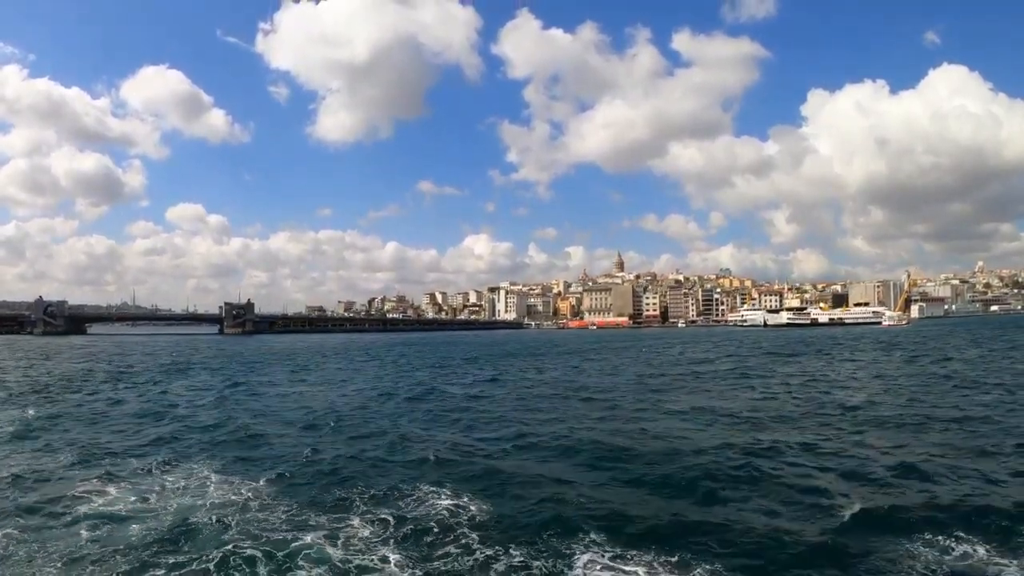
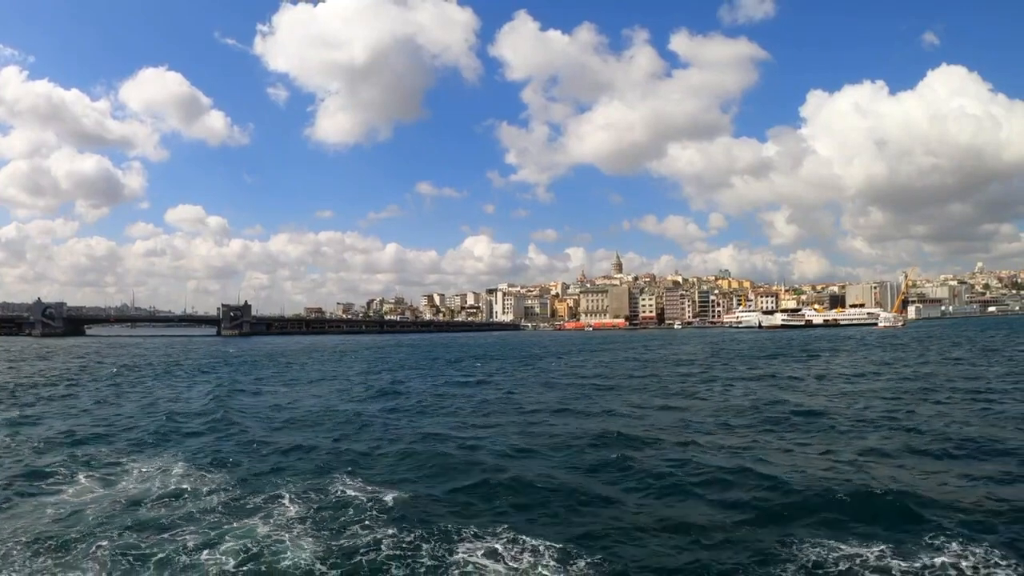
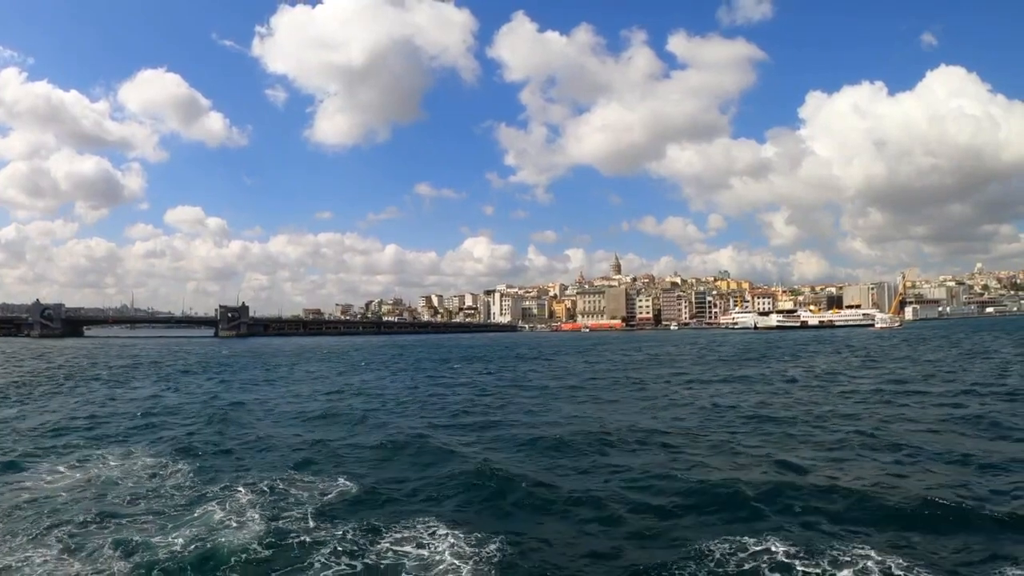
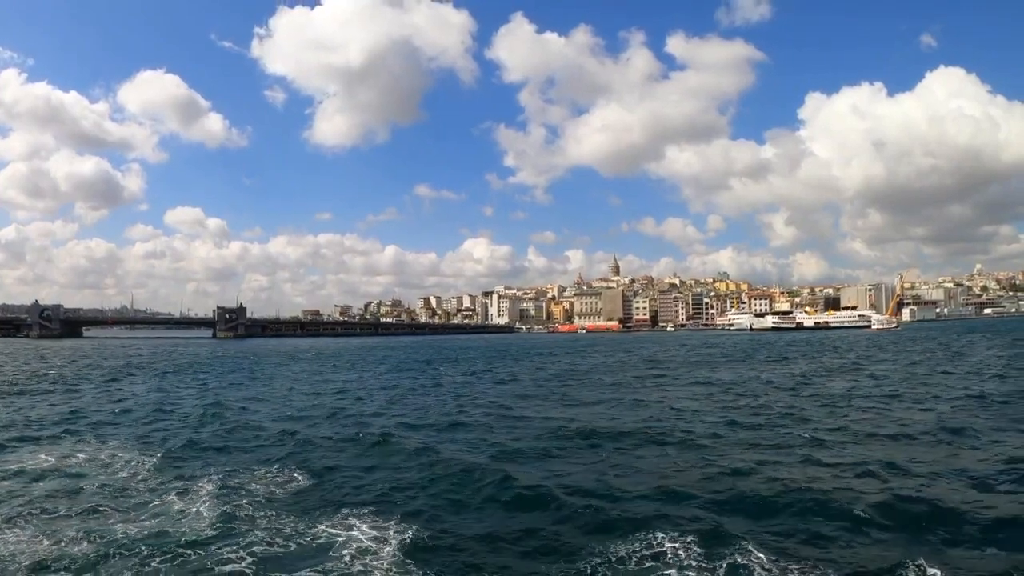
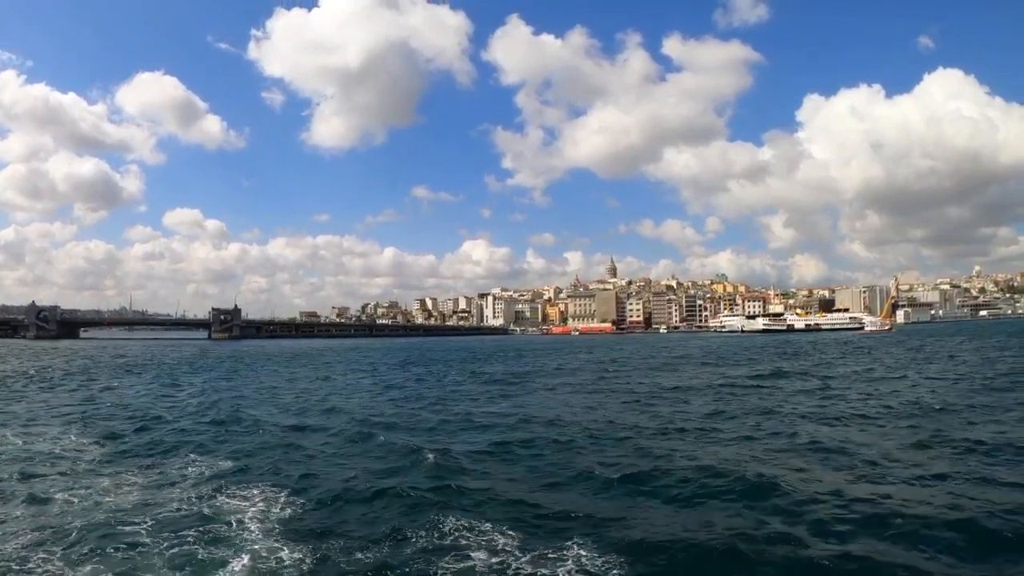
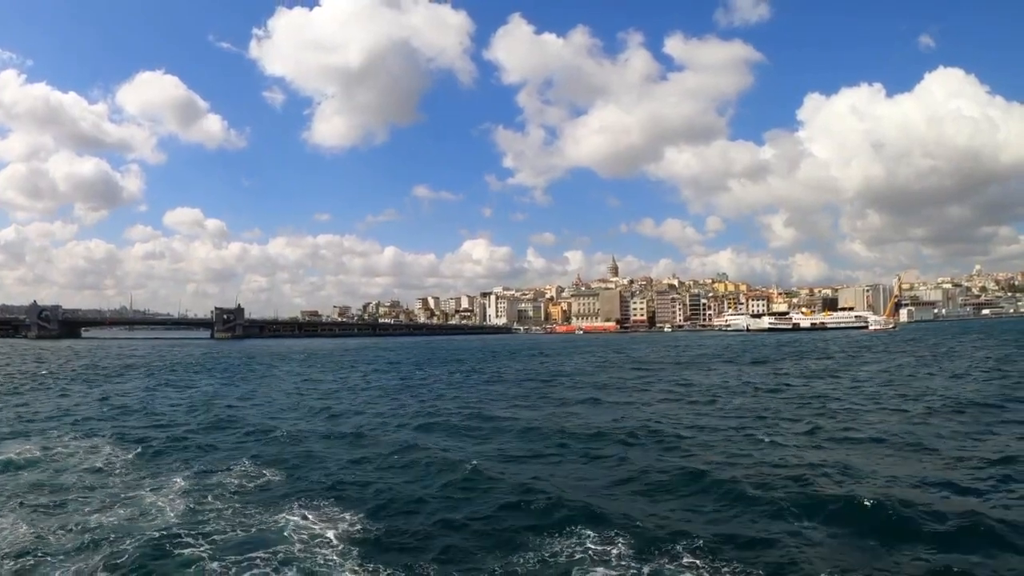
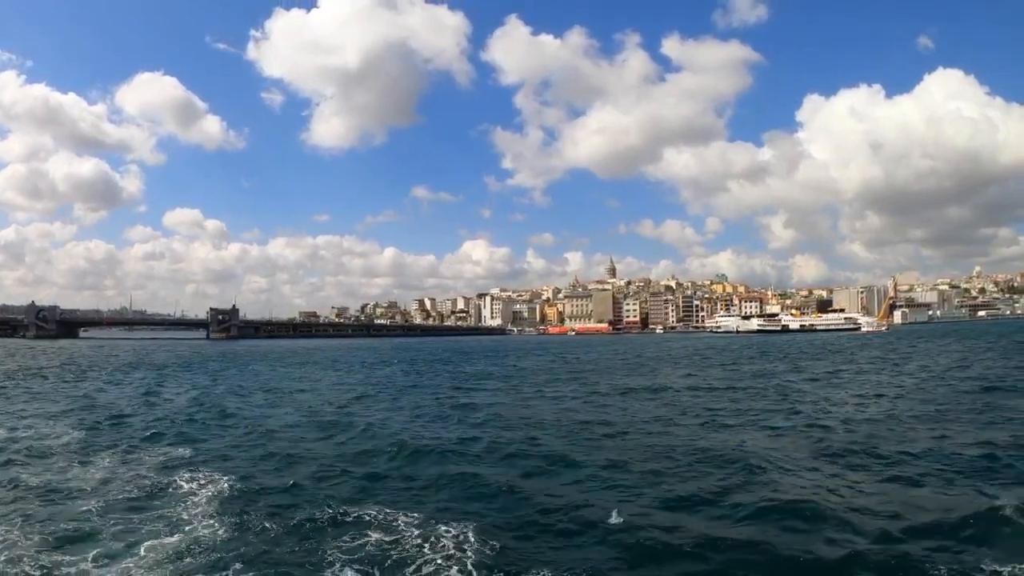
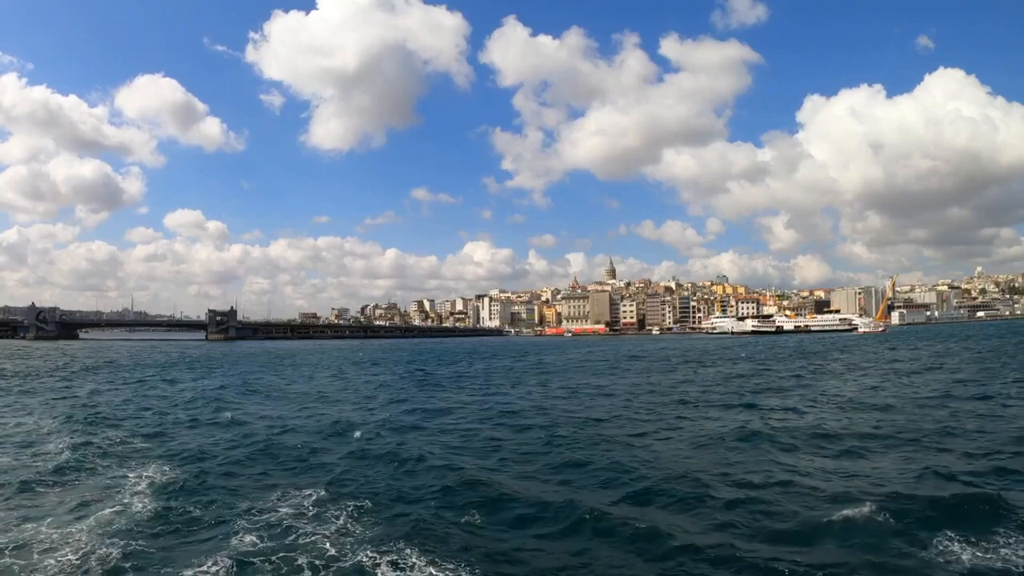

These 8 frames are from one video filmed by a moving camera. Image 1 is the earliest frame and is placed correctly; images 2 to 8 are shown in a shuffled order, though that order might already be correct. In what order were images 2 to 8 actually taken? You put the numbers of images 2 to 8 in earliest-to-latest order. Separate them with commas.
2, 3, 4, 6, 5, 7, 8
